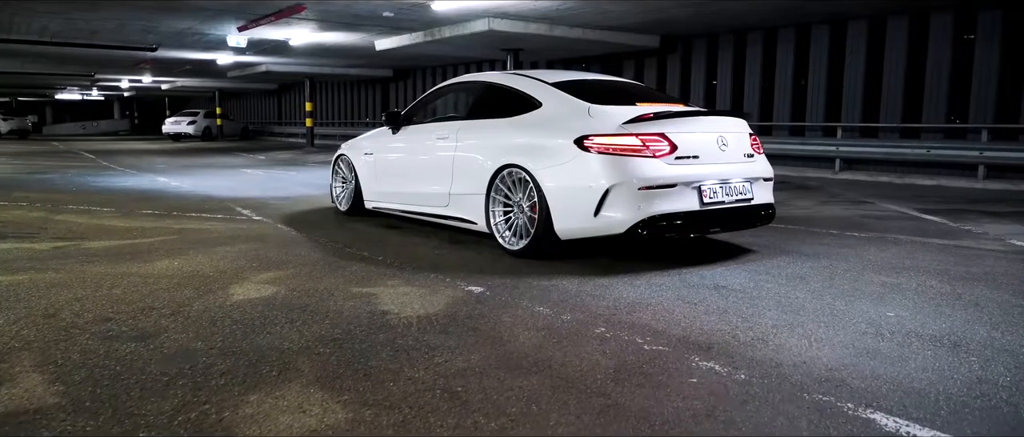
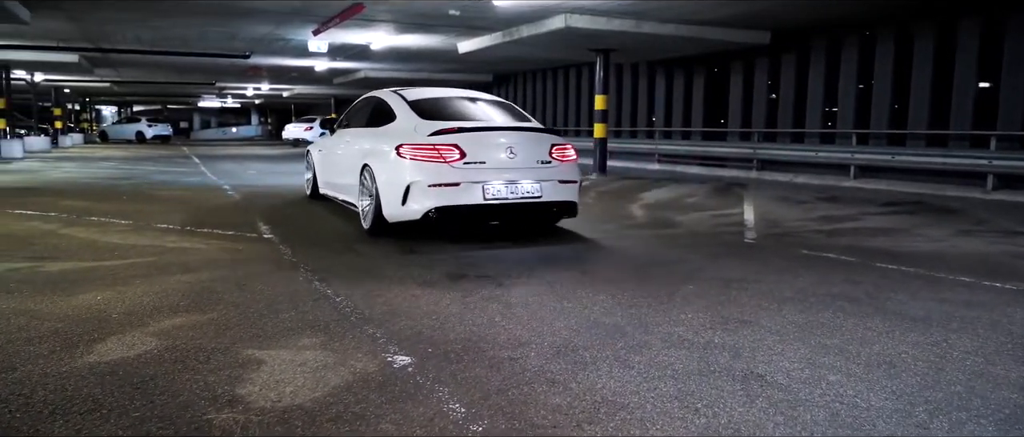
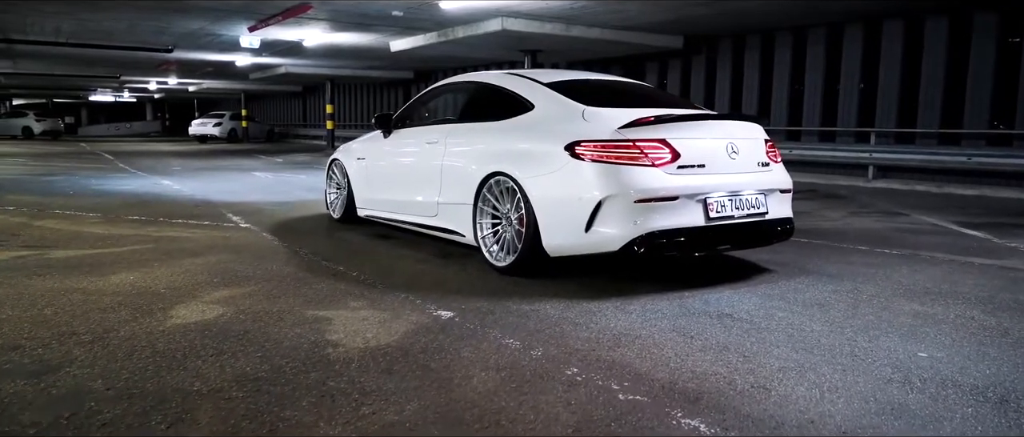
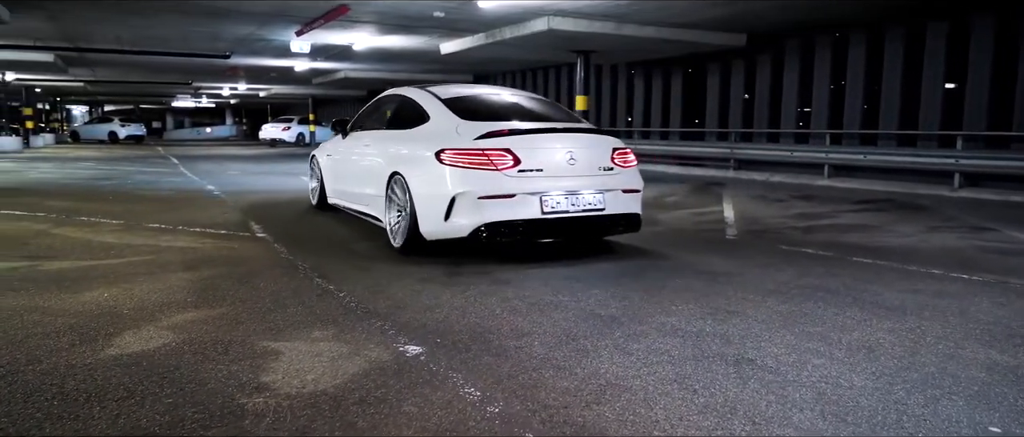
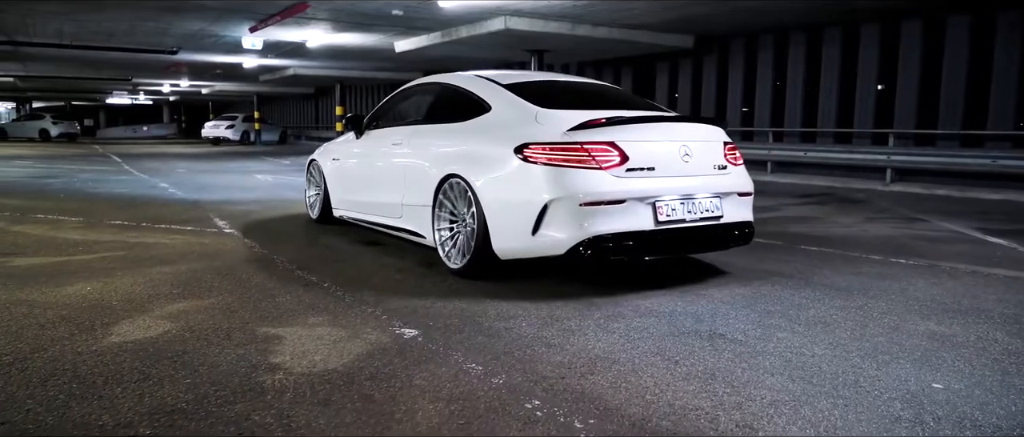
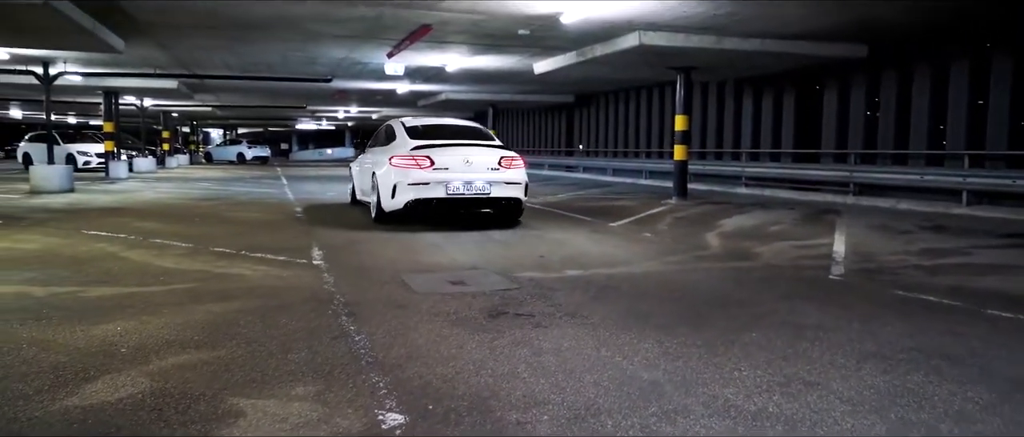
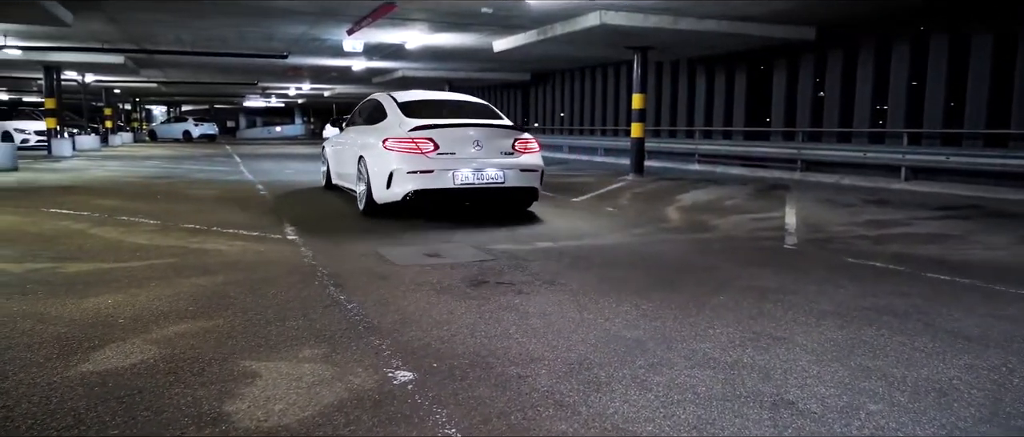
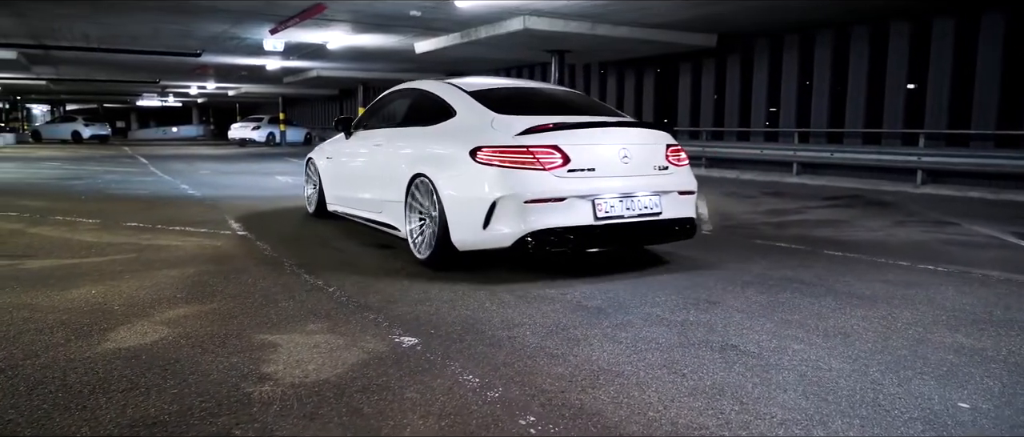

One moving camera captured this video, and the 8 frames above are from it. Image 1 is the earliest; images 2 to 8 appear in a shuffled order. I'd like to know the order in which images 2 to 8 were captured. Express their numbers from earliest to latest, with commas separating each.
3, 5, 8, 4, 2, 7, 6
